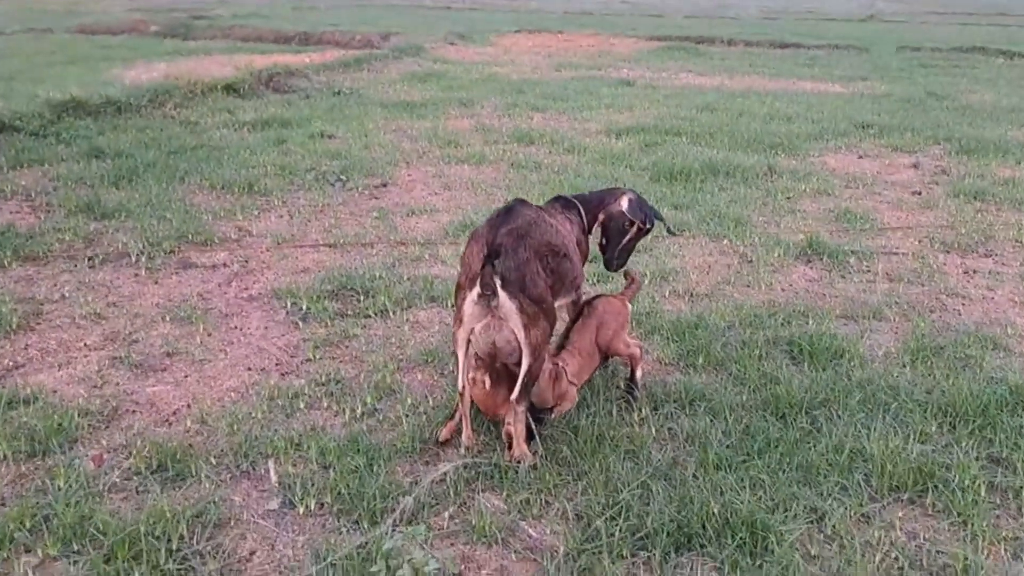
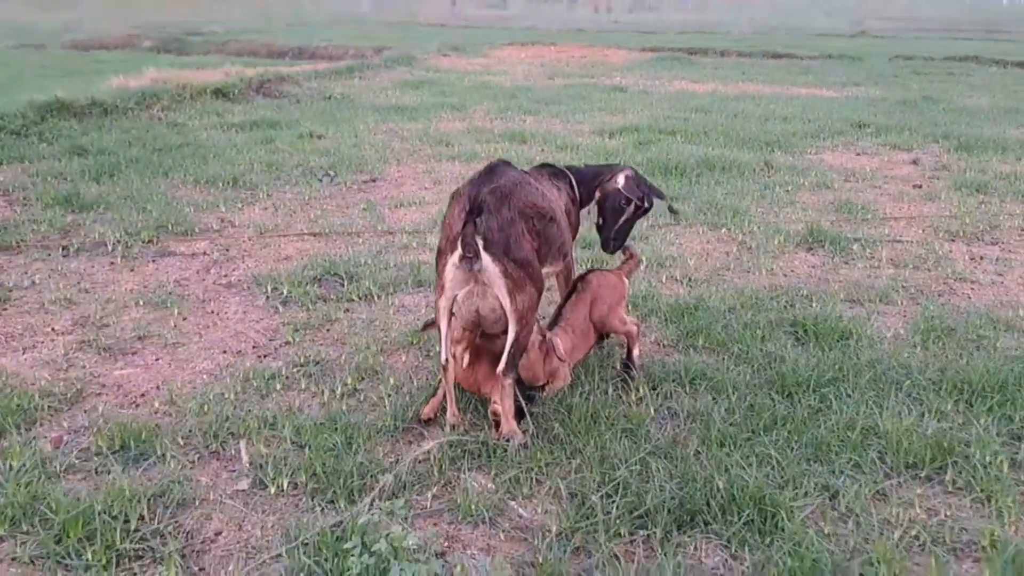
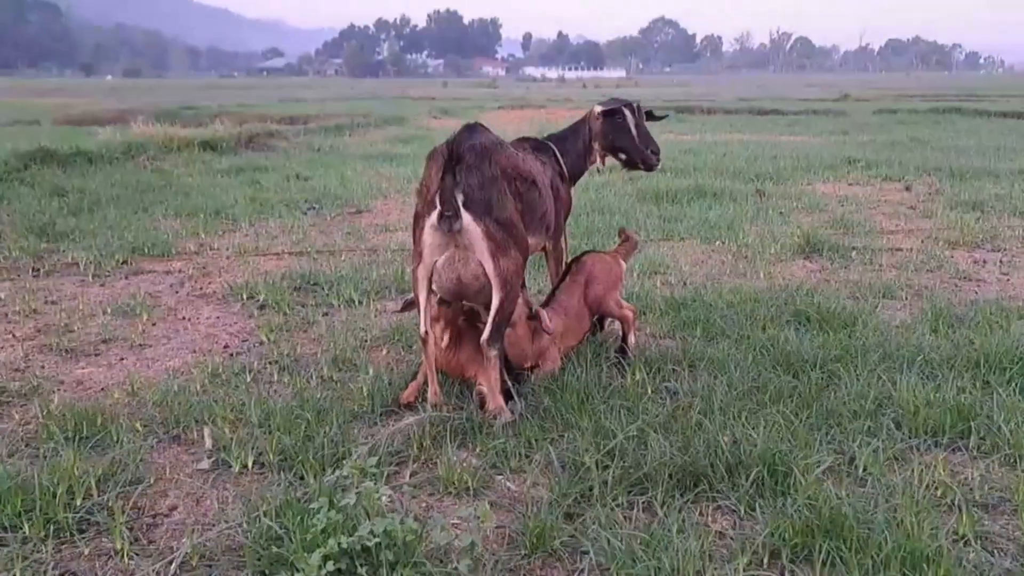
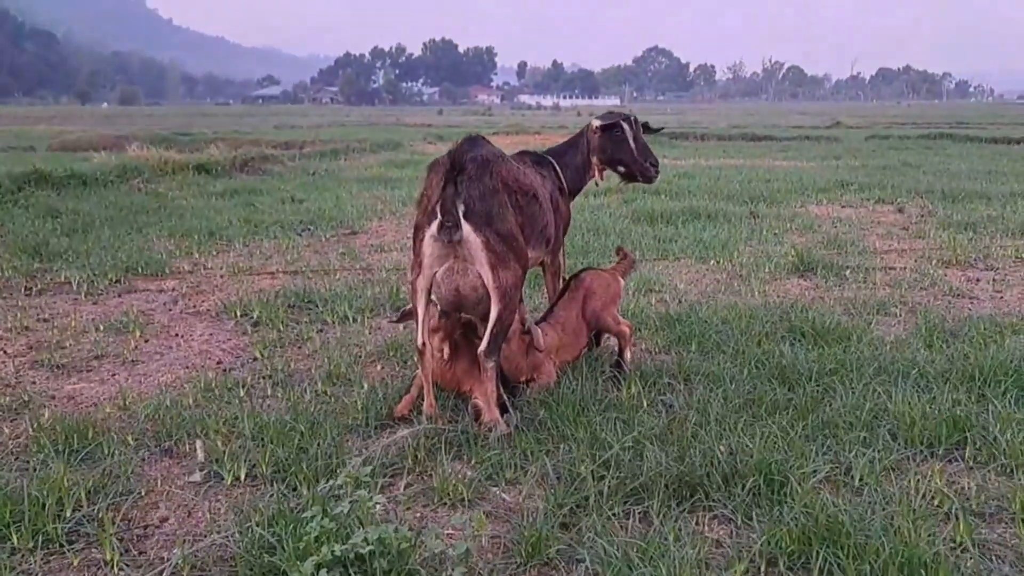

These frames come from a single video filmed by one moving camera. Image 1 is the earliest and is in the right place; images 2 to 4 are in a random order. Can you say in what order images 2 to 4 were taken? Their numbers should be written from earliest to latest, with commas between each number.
2, 3, 4
